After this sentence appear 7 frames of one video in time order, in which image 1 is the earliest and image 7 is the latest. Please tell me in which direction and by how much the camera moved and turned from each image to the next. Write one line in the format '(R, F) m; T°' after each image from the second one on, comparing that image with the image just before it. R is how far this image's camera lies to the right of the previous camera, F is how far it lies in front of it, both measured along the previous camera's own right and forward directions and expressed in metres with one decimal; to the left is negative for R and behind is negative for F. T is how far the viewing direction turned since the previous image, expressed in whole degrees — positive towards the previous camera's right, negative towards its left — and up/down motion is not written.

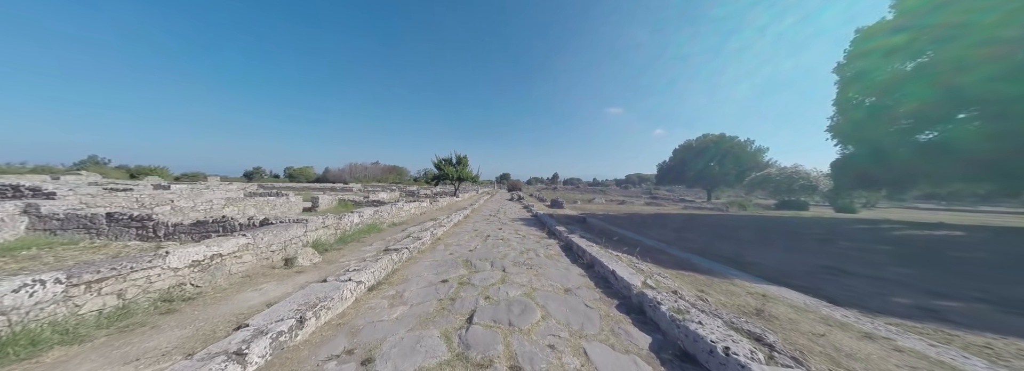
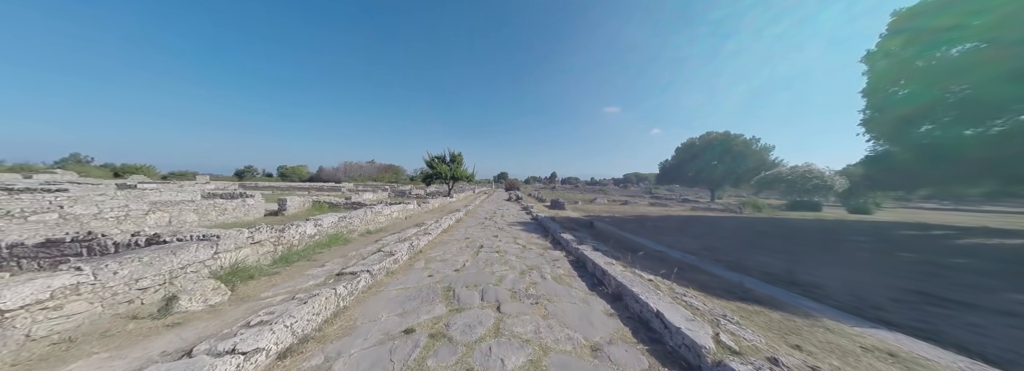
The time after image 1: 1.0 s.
(0.0, +1.1) m; +1°
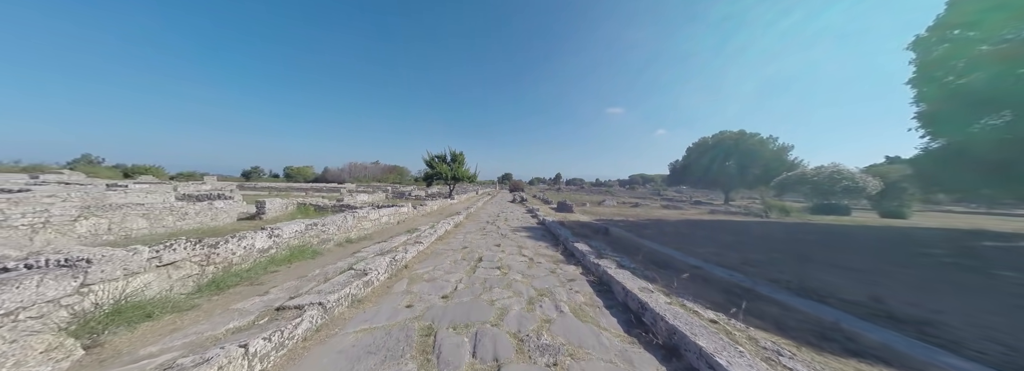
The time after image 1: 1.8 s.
(0.0, +0.9) m; -1°
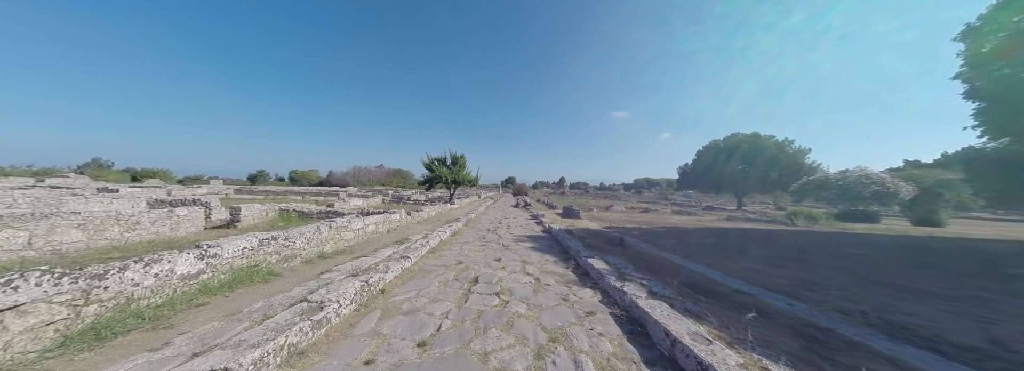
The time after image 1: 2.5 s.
(0.0, +0.8) m; -1°
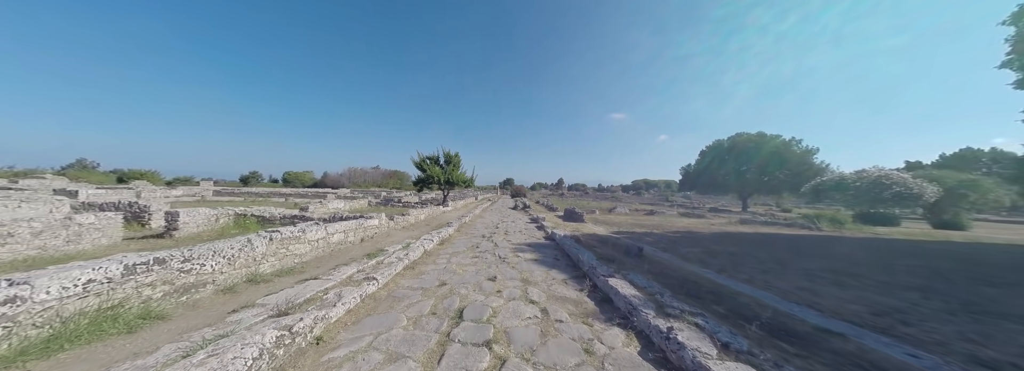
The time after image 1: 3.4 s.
(0.0, +1.1) m; 0°
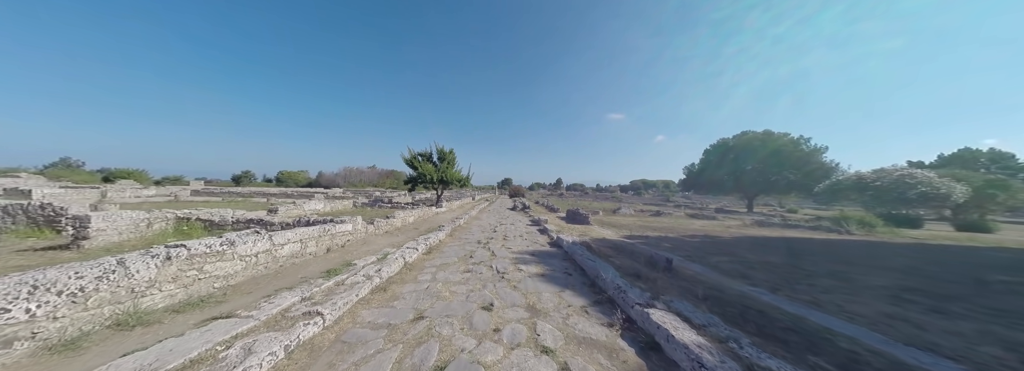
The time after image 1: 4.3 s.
(-0.1, +1.1) m; 0°
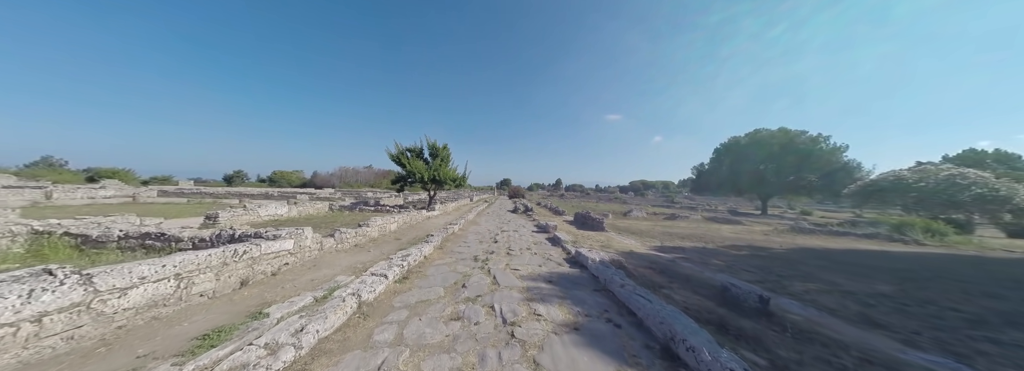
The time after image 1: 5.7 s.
(-0.2, +1.6) m; 0°
